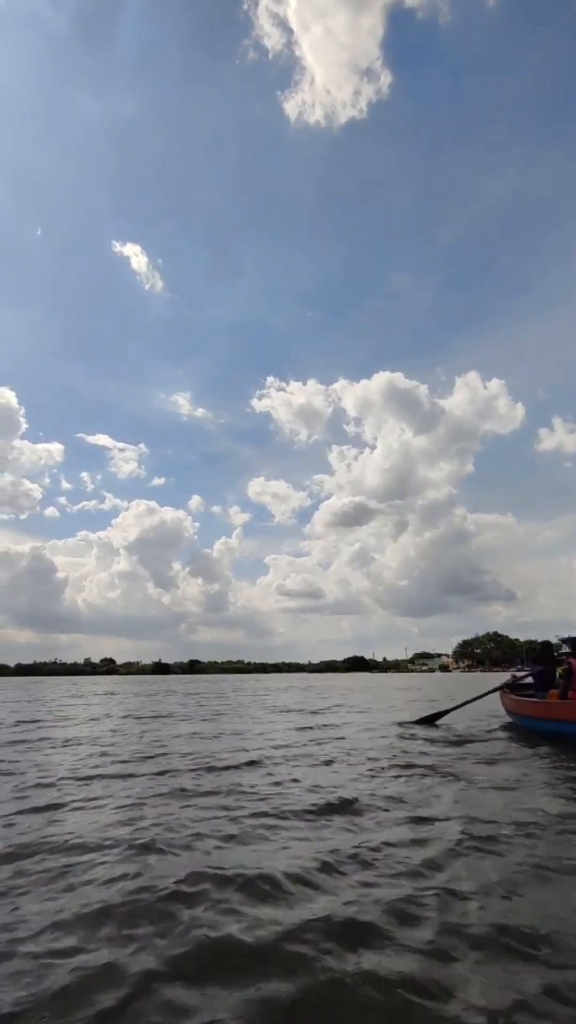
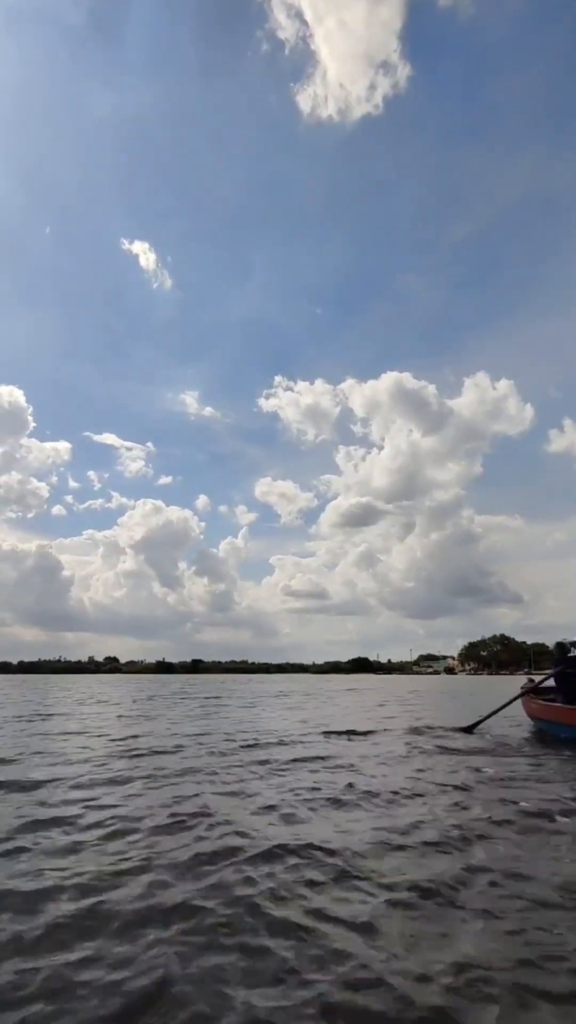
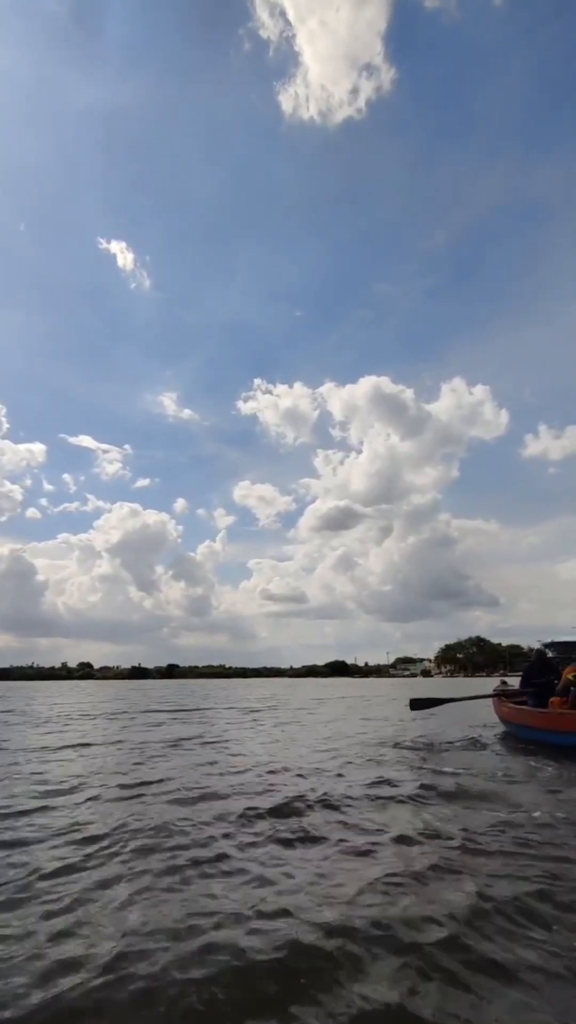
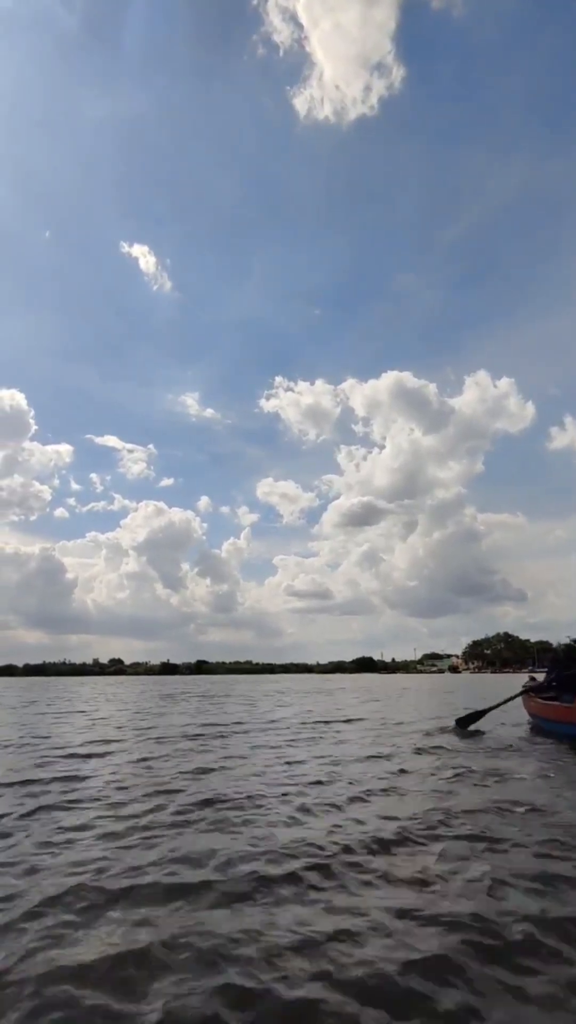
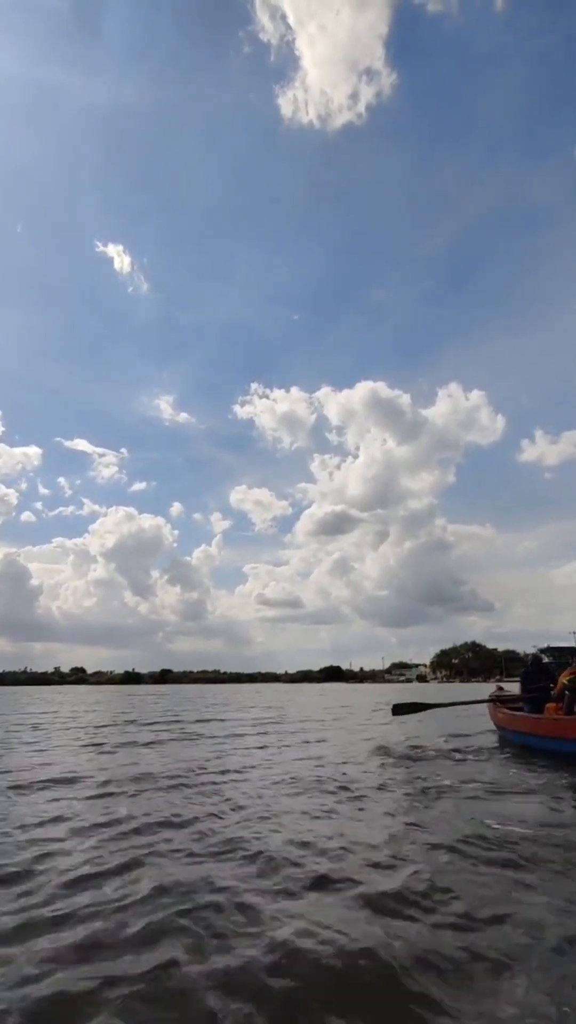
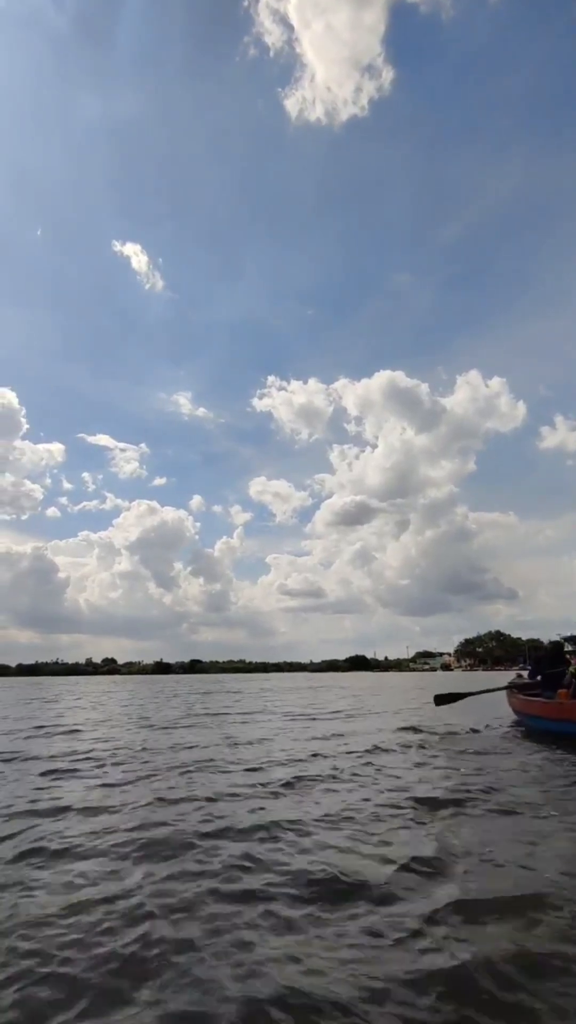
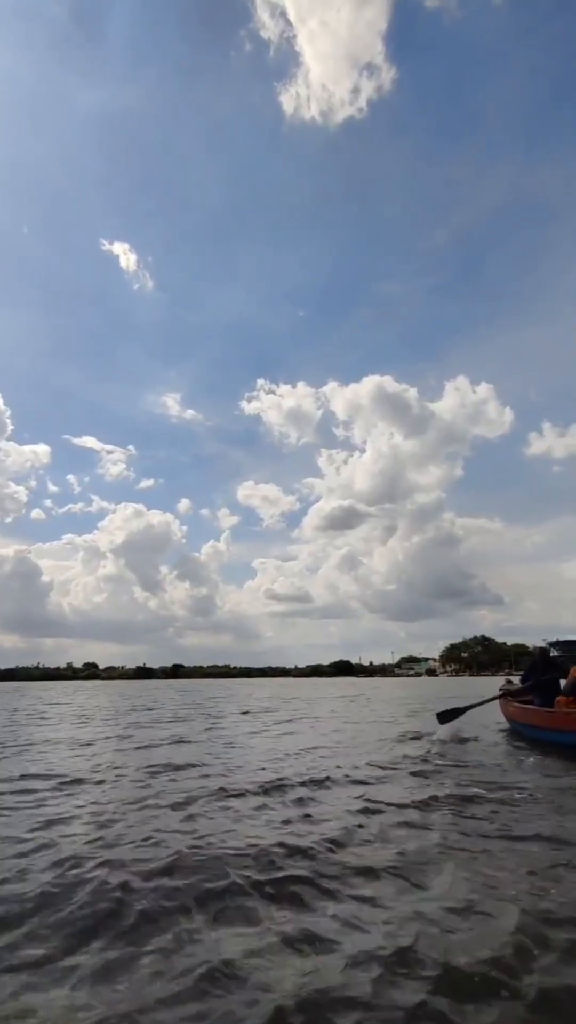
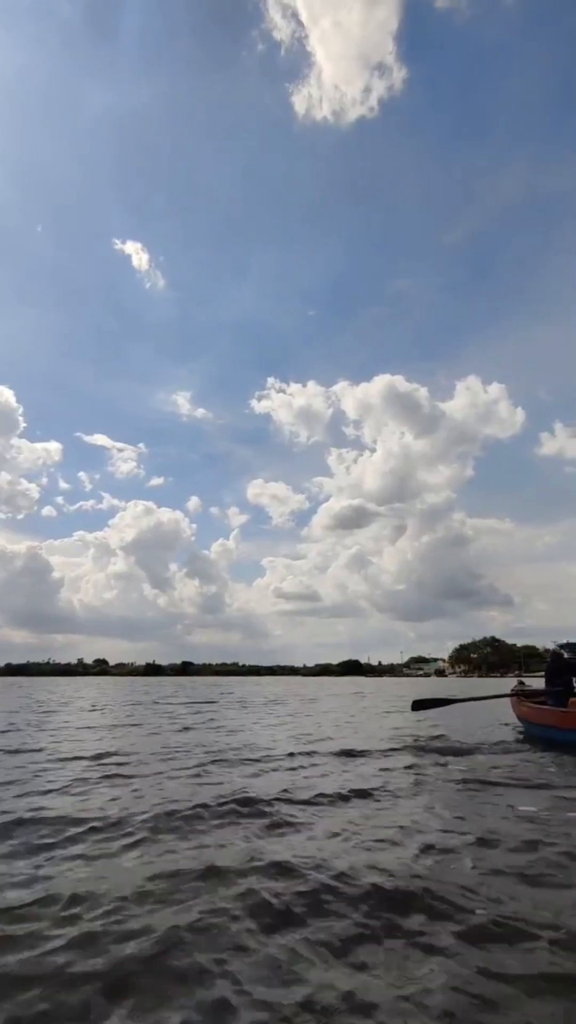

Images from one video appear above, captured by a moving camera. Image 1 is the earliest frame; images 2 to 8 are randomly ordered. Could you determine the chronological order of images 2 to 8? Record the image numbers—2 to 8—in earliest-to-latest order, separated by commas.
6, 4, 2, 8, 7, 3, 5
